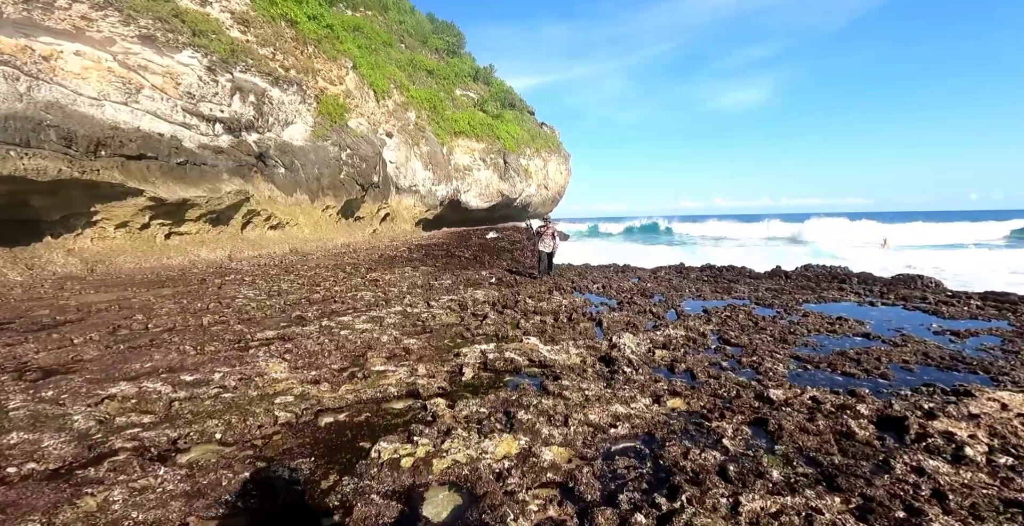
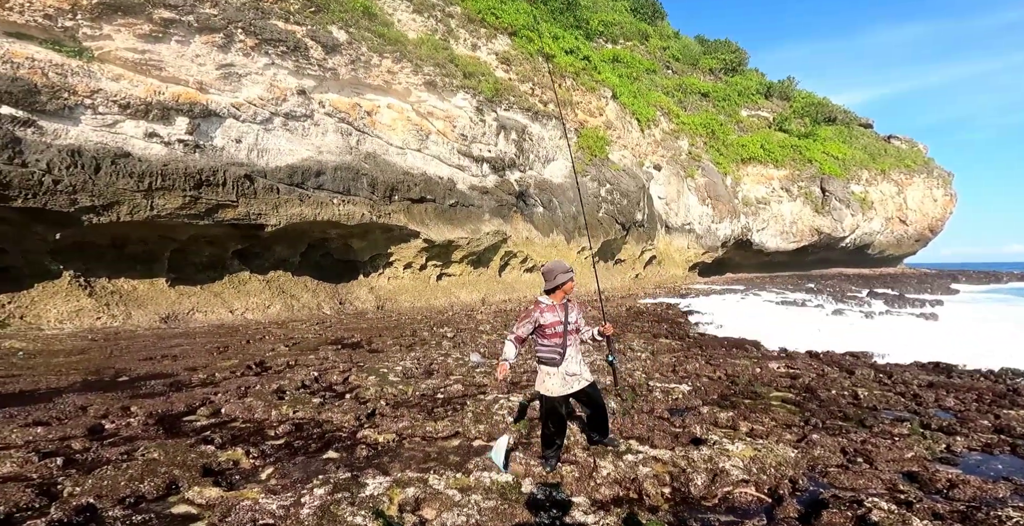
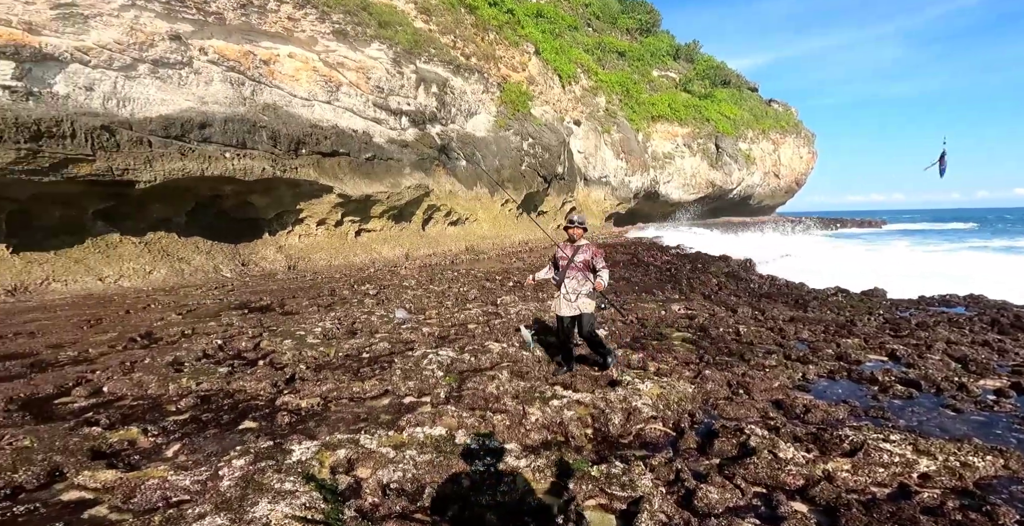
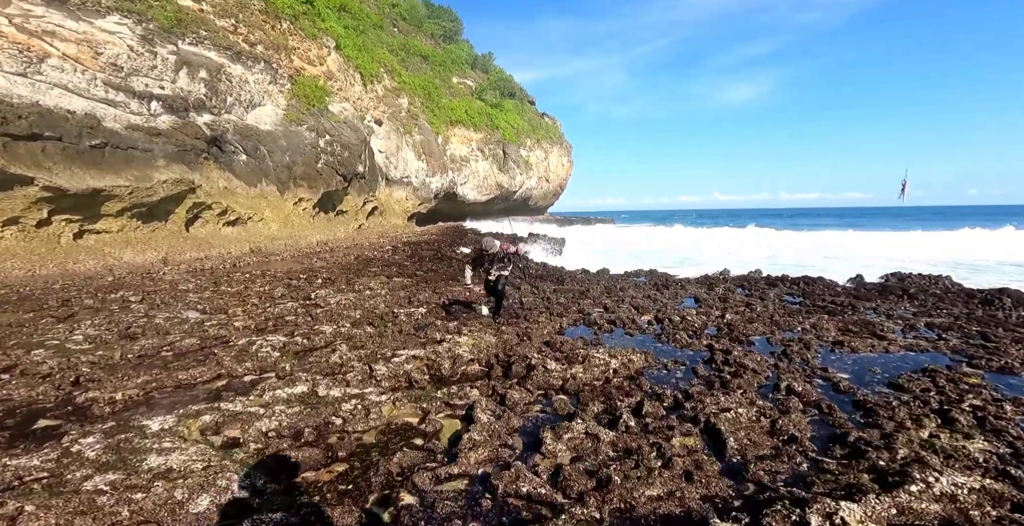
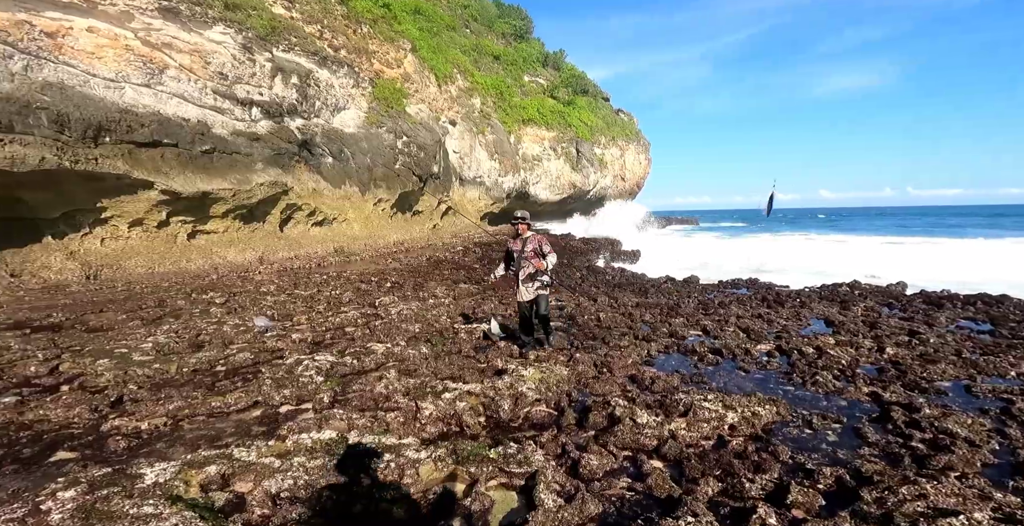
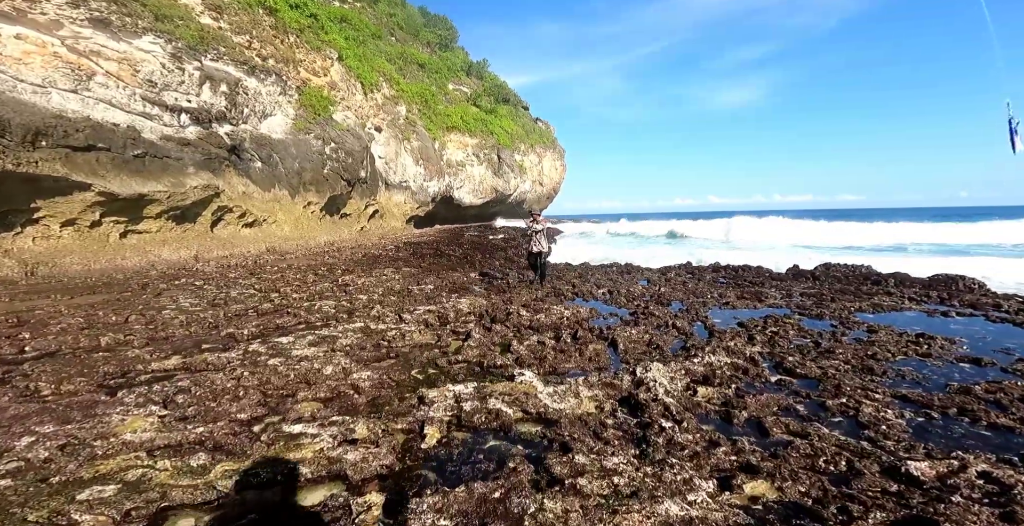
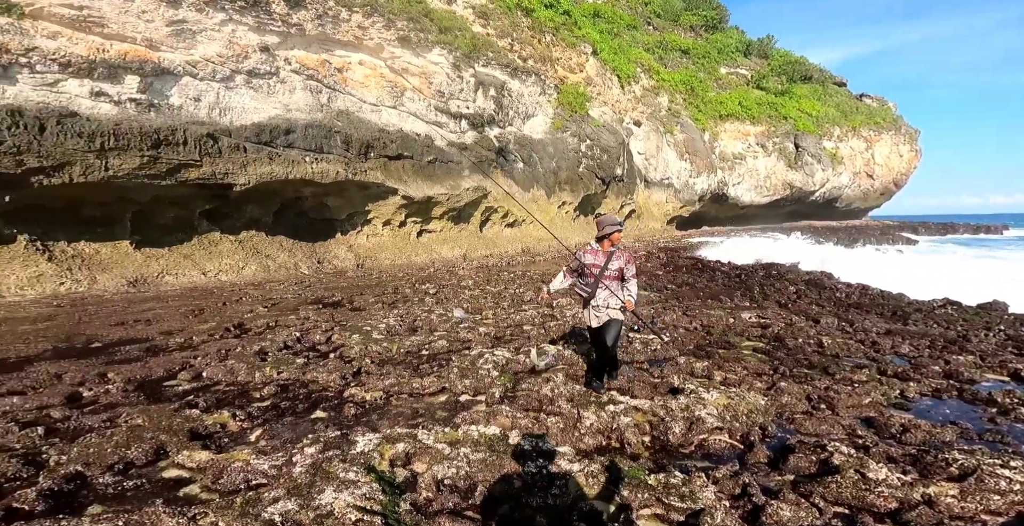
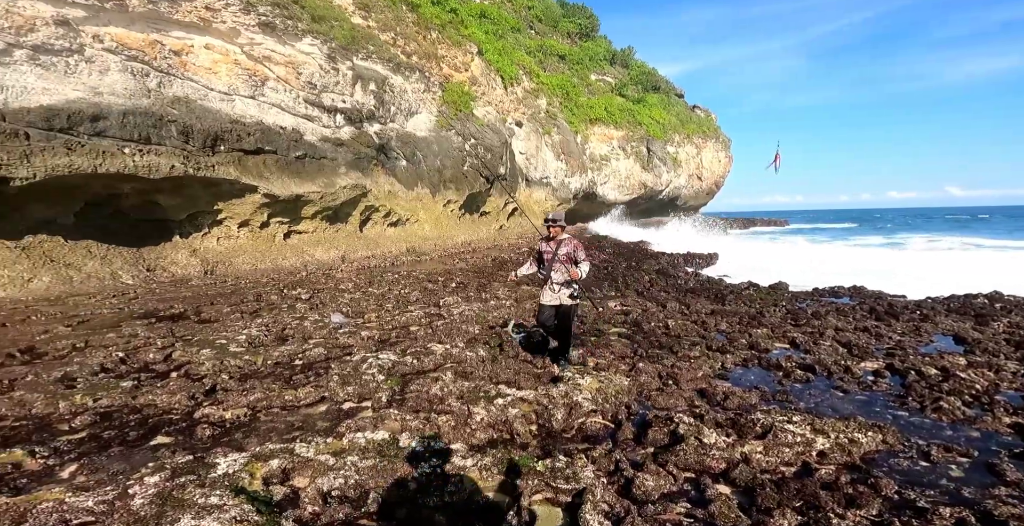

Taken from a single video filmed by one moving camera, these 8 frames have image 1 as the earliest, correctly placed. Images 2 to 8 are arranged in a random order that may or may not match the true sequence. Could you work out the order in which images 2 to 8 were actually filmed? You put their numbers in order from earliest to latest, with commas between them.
6, 4, 5, 8, 3, 7, 2
